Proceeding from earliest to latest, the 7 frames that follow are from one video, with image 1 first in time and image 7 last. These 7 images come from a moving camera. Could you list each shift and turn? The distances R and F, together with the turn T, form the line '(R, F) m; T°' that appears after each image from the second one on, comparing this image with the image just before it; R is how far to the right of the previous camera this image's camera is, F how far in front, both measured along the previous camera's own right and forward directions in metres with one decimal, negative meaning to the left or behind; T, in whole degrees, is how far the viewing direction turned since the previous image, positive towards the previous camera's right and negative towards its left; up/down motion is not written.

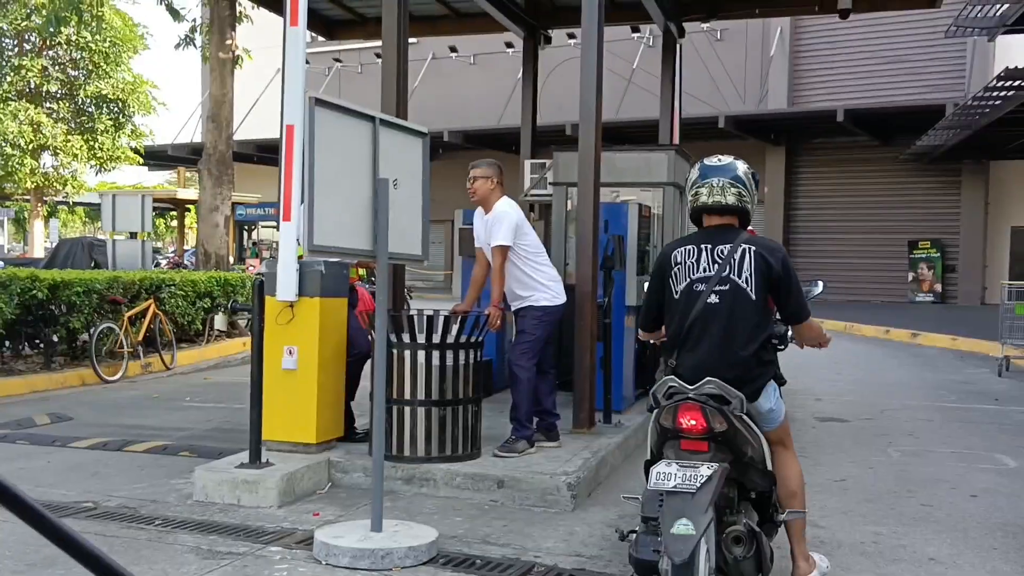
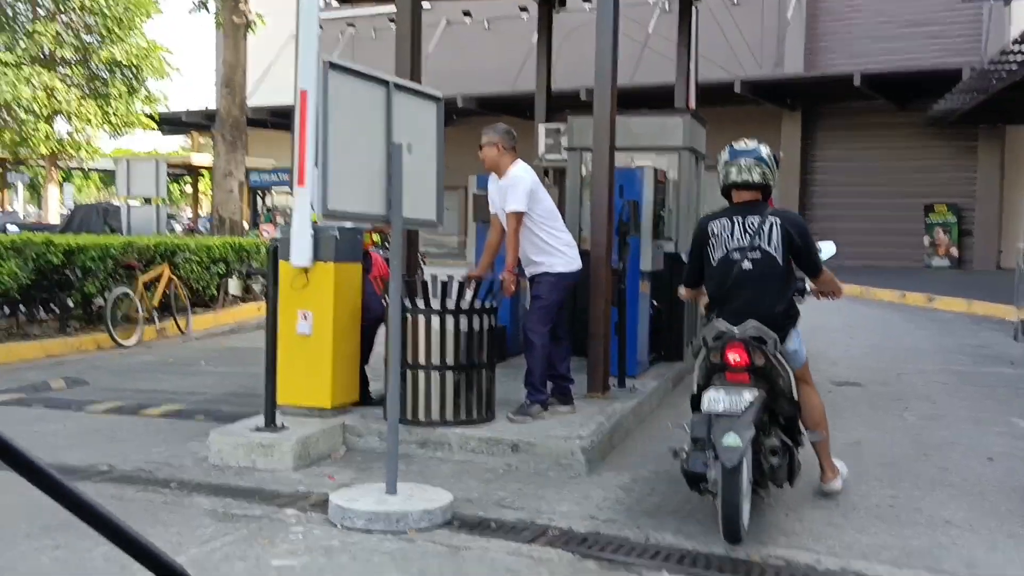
(0.0, 0.0) m; -1°
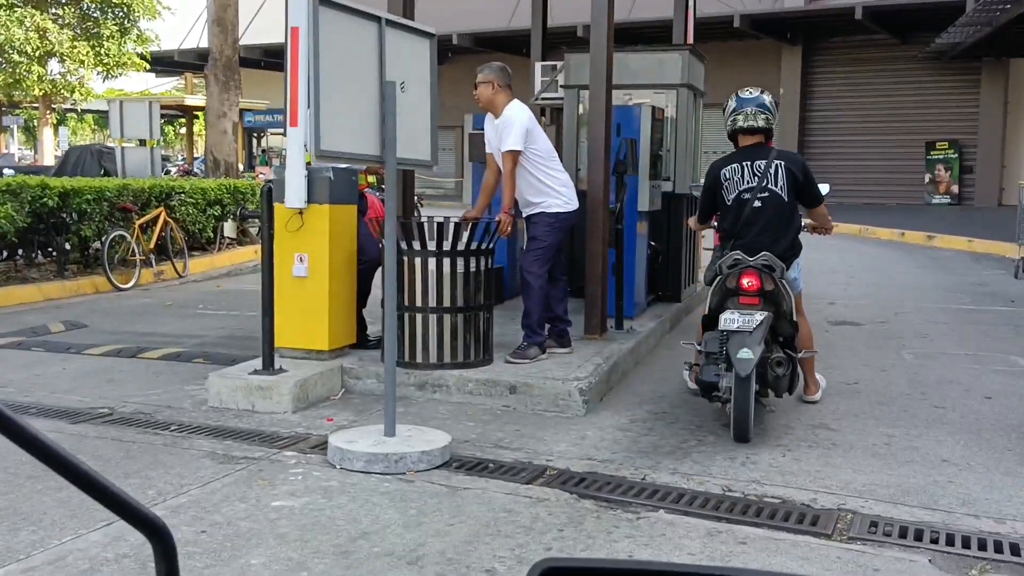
(0.0, 0.0) m; 0°
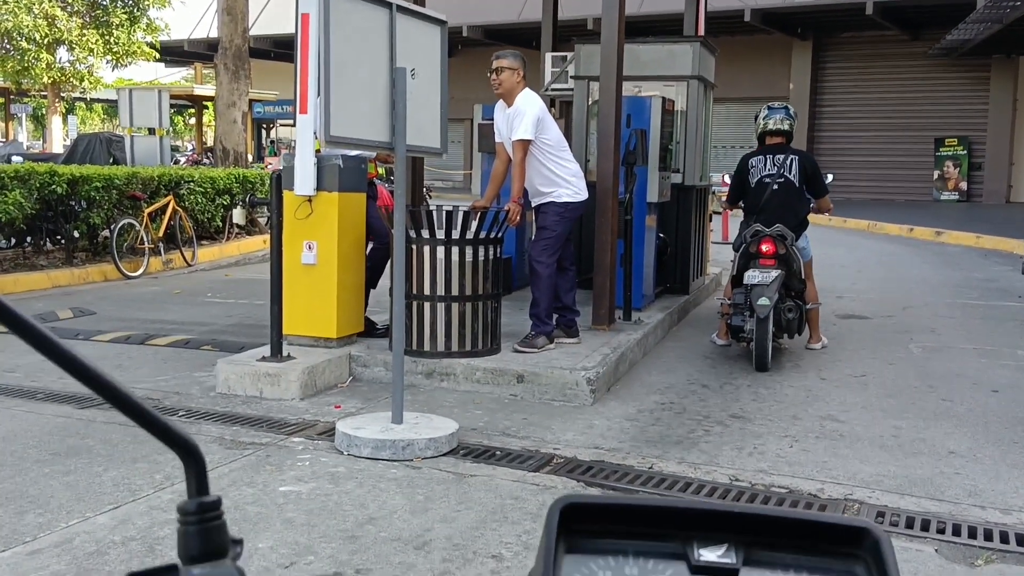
(0.0, 0.0) m; 0°
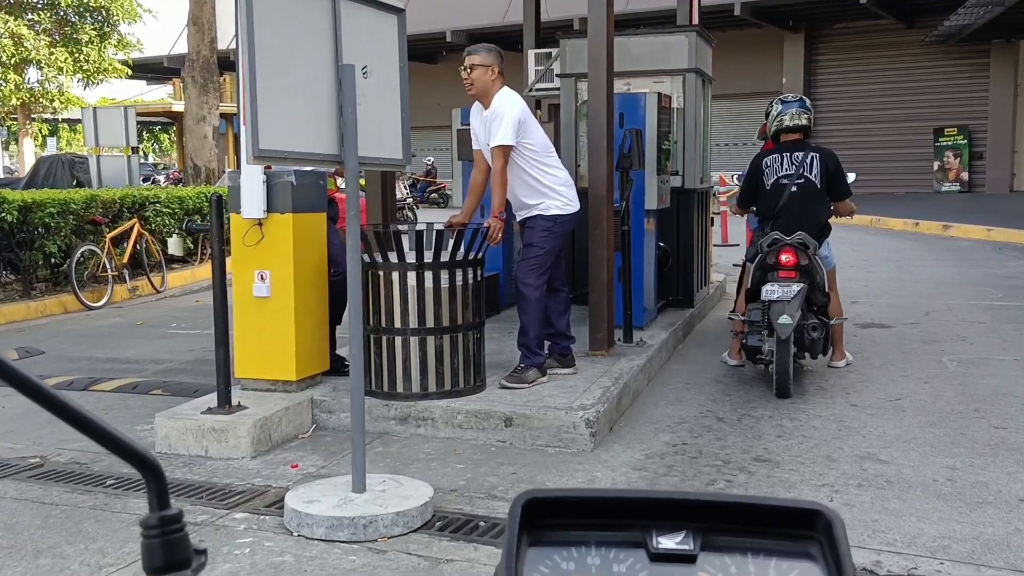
(+0.1, +0.8) m; 0°
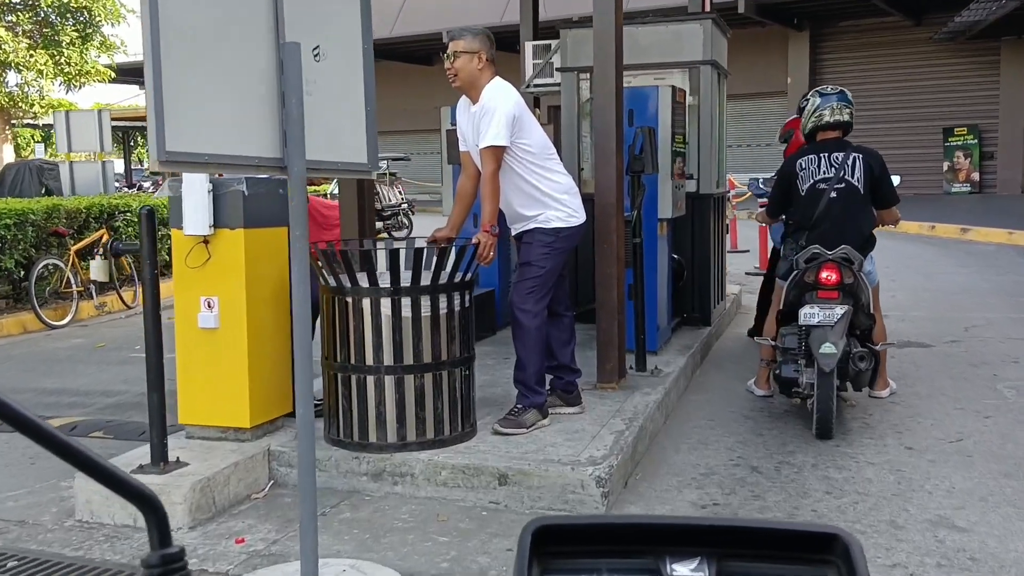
(0.0, +0.8) m; 0°
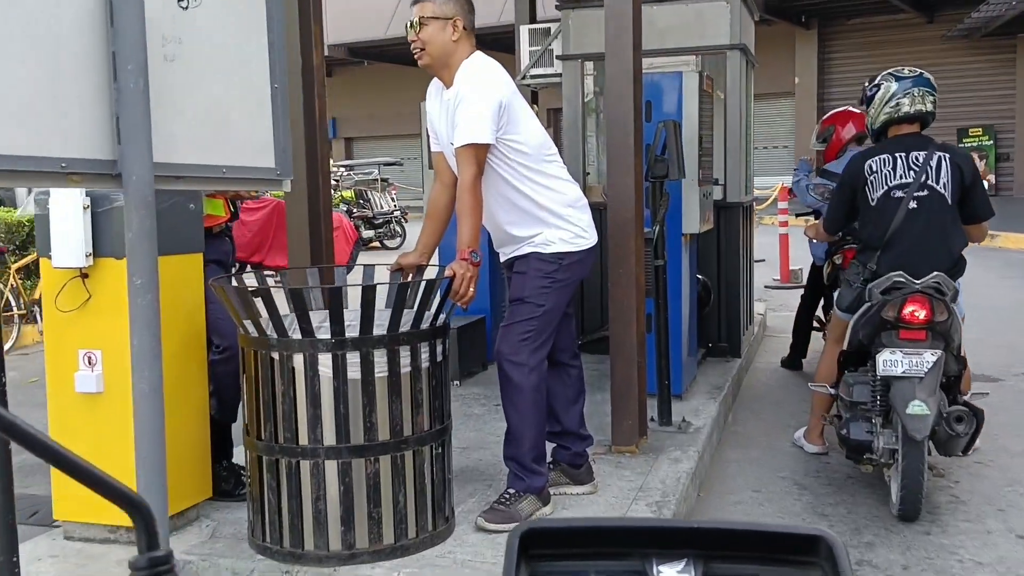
(0.0, +1.1) m; 0°
